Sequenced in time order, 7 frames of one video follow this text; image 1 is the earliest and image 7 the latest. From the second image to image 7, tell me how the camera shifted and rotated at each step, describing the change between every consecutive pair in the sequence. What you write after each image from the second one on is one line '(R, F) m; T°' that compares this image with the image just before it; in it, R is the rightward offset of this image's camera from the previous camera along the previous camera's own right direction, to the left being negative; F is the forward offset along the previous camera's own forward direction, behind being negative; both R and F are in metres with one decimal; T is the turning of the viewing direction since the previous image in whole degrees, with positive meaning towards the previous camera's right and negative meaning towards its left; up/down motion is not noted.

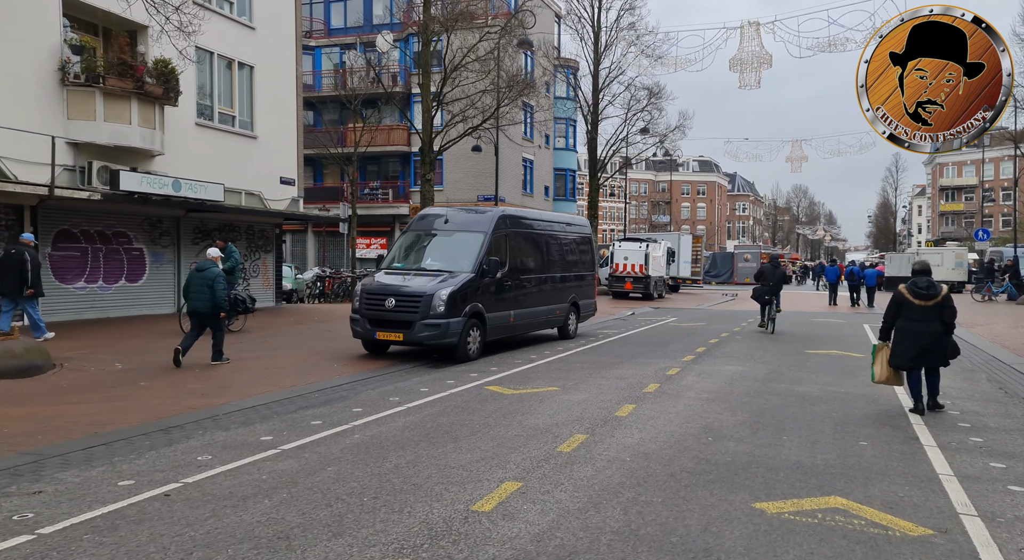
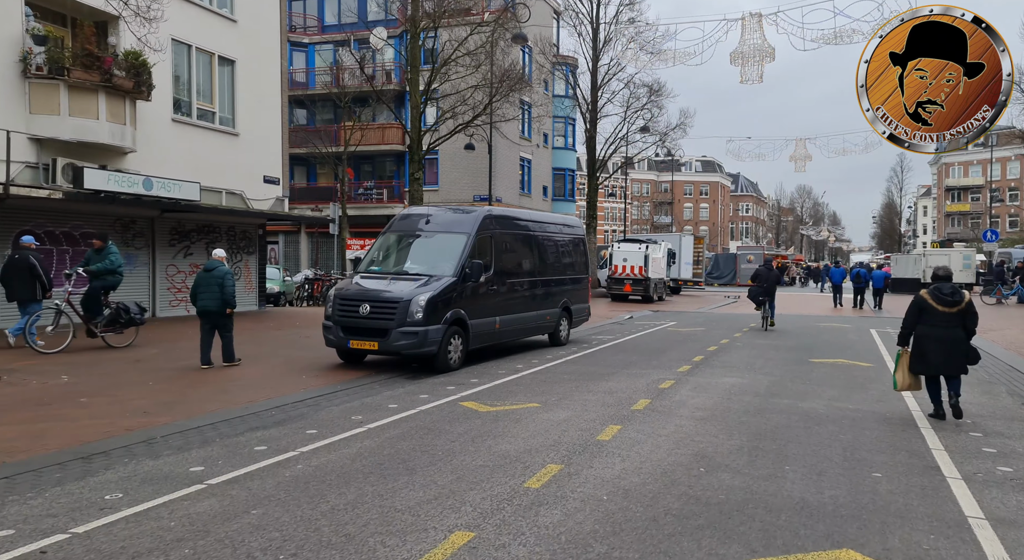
(+0.3, +0.8) m; 0°
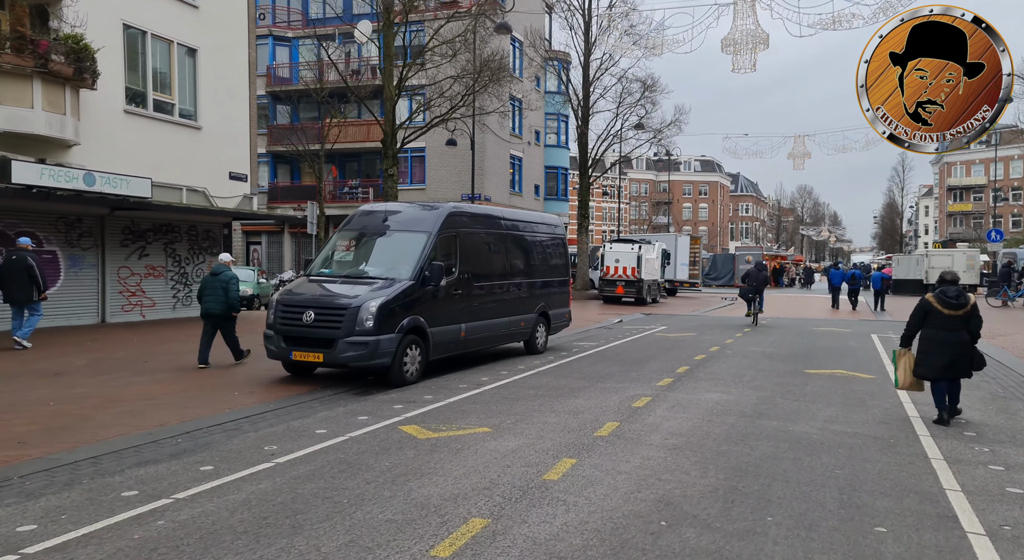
(+0.5, +1.1) m; 0°
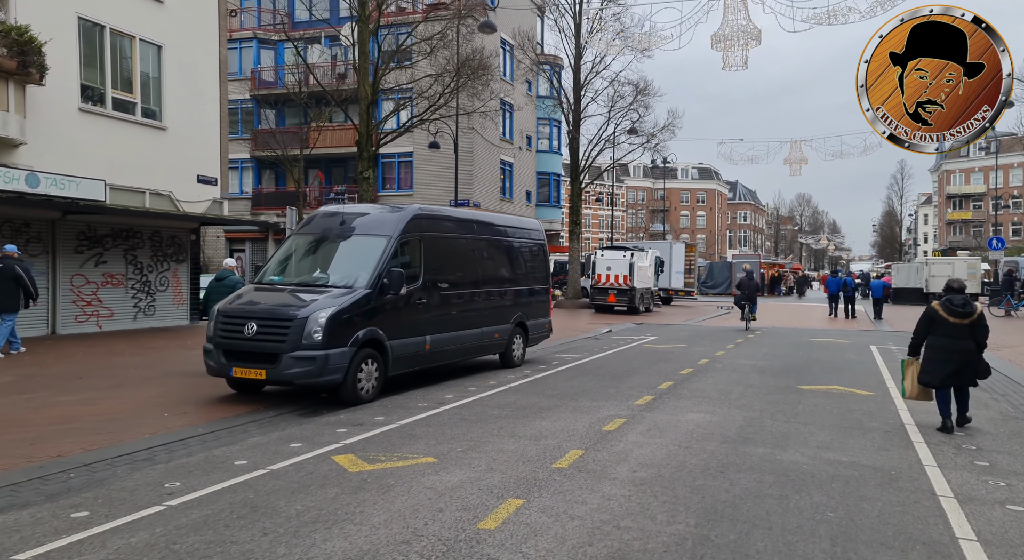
(+0.4, +0.9) m; 0°
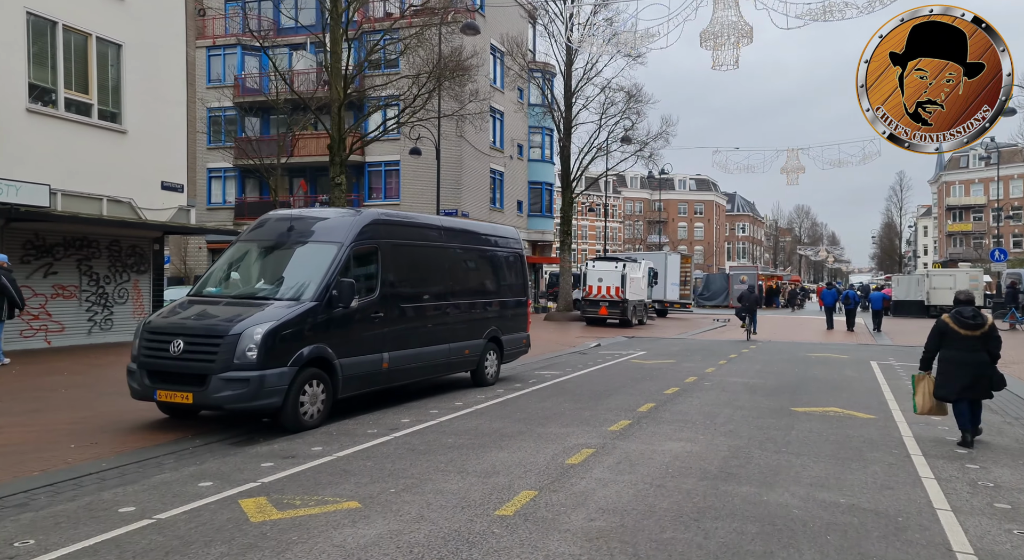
(+0.4, +0.9) m; 0°
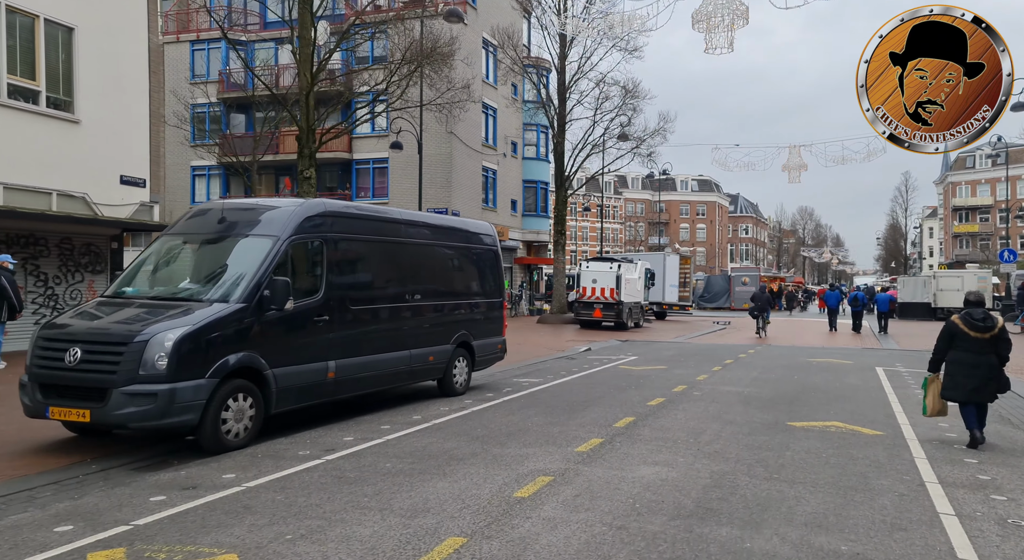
(+0.5, +1.1) m; 0°
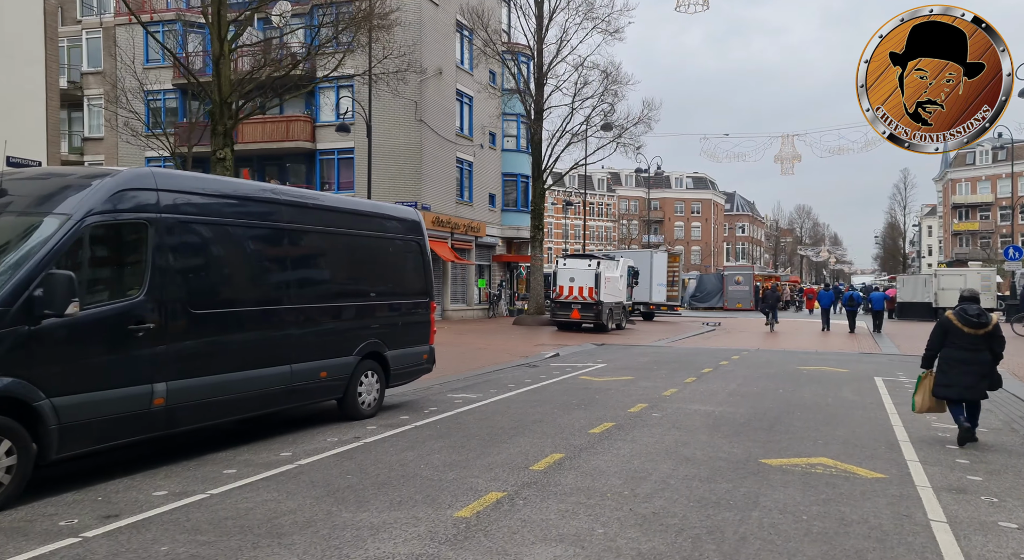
(+0.9, +2.1) m; 0°
